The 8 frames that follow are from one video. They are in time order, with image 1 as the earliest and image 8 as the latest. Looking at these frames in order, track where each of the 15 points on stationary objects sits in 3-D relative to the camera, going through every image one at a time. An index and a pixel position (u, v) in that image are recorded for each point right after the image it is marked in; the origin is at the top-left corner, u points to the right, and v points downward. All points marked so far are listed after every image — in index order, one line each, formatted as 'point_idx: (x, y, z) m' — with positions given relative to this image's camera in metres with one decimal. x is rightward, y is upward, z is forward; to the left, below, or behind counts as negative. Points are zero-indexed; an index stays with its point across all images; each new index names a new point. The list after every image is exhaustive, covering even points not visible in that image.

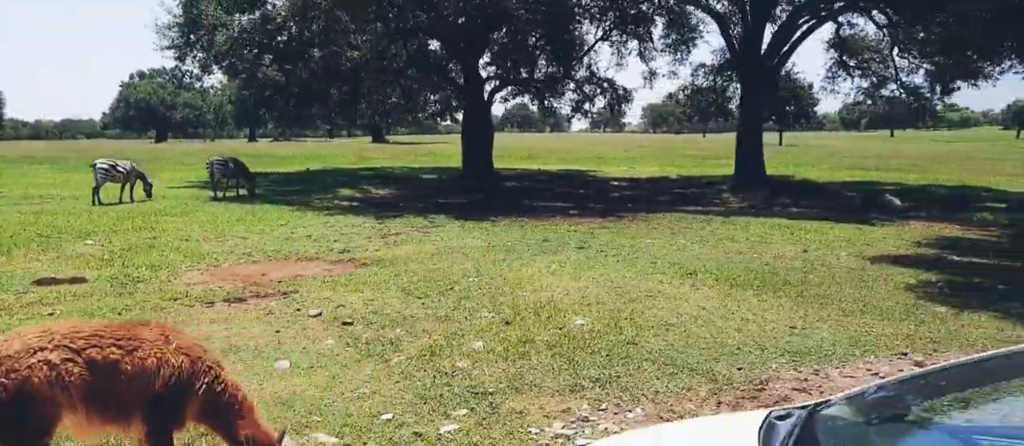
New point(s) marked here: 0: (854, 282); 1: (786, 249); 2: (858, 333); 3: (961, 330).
0: (+3.8, -0.7, +8.9) m
1: (+4.4, -0.5, +12.6) m
2: (+2.5, -0.8, +5.9) m
3: (+3.5, -0.8, +6.2) m
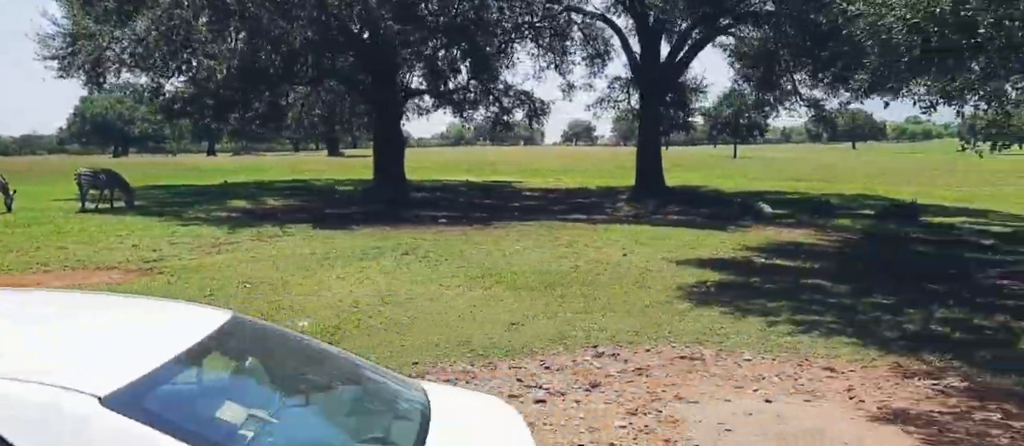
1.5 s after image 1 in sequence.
0: (+1.5, -0.7, +9.3) m
1: (+1.7, -0.6, +13.1) m
2: (+0.4, -0.8, +6.2) m
3: (+1.4, -0.8, +6.6) m
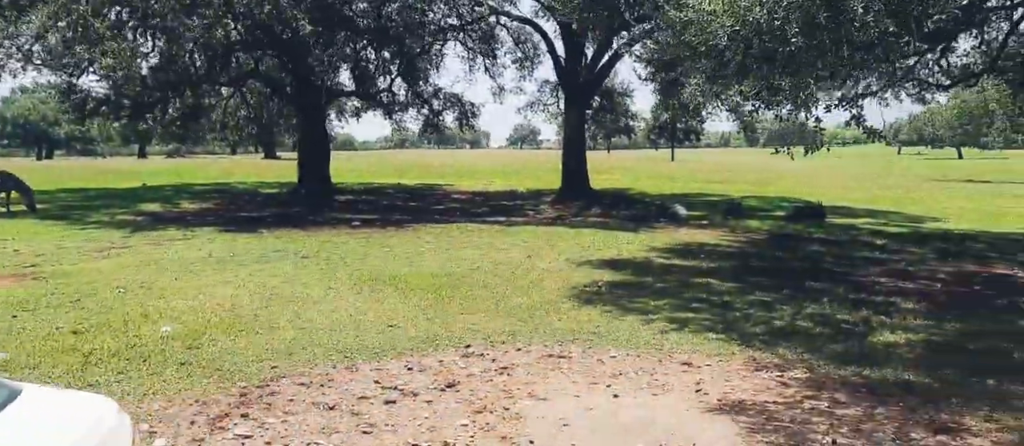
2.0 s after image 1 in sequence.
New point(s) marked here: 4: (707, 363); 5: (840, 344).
0: (+0.2, -0.8, +9.5) m
1: (+0.1, -0.6, +13.2) m
2: (-0.5, -0.8, +6.3) m
3: (+0.4, -0.8, +6.8) m
4: (+1.4, -1.0, +5.6) m
5: (+2.6, -1.0, +6.6) m
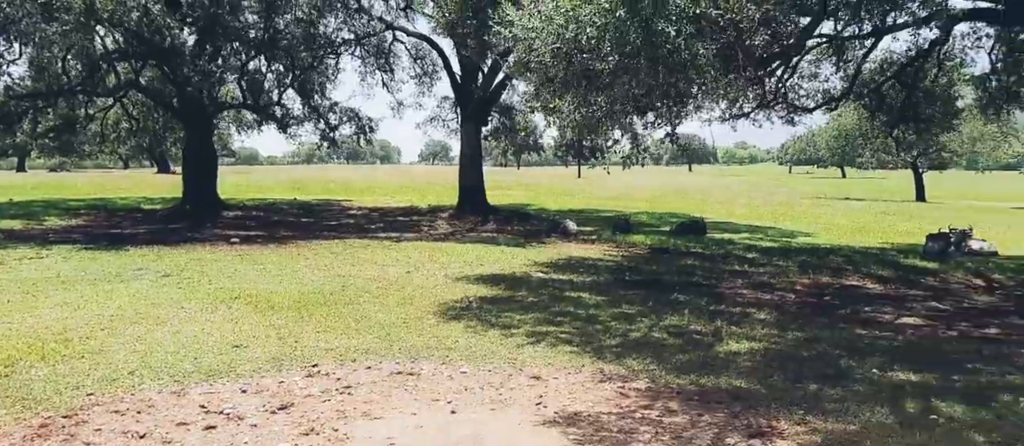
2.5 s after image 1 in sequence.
0: (-1.3, -0.9, +9.4) m
1: (-1.9, -0.9, +13.1) m
2: (-1.6, -0.9, +6.1) m
3: (-0.8, -1.0, +6.7) m
4: (+0.3, -1.1, +5.7) m
5: (+1.5, -1.1, +6.9) m
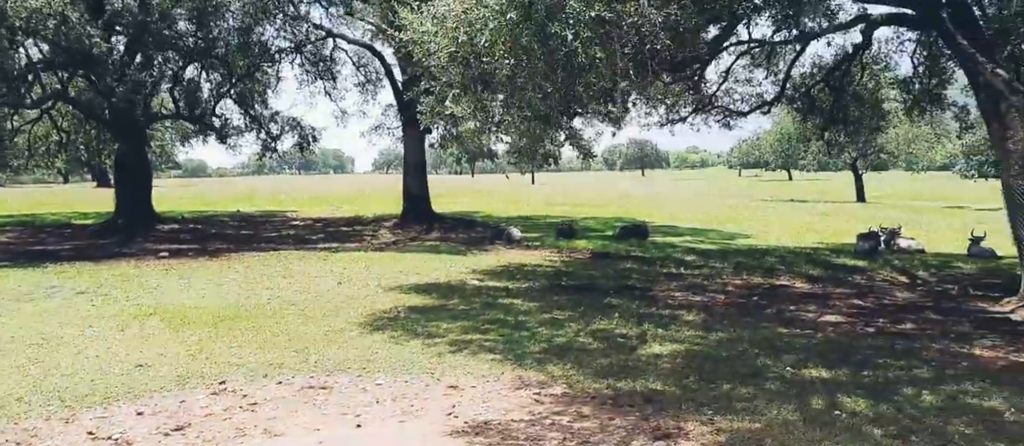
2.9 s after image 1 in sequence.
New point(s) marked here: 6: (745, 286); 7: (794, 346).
0: (-2.1, -1.0, +9.2) m
1: (-2.9, -1.0, +12.9) m
2: (-2.2, -1.0, +5.9) m
3: (-1.4, -1.1, +6.6) m
4: (-0.3, -1.1, +5.6) m
5: (+0.8, -1.2, +6.9) m
6: (+4.8, -1.3, +16.8) m
7: (+2.9, -1.3, +8.4) m
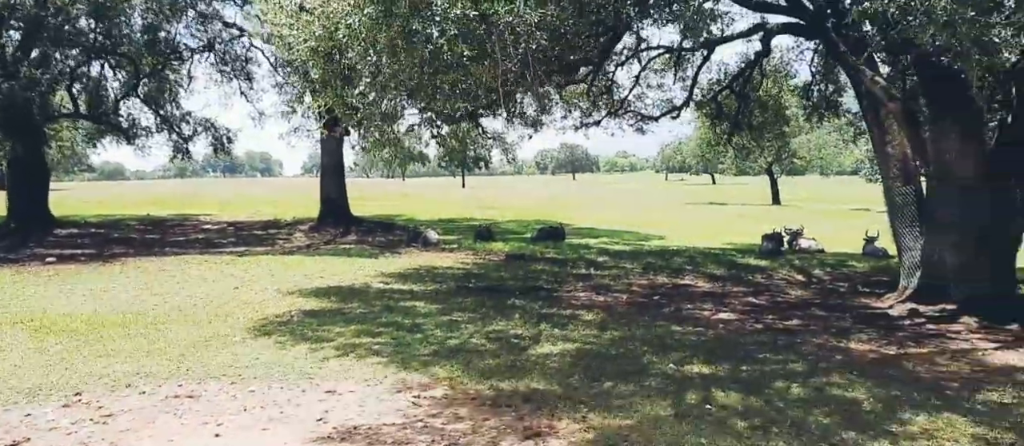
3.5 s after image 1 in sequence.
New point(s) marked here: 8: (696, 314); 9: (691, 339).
0: (-3.3, -1.1, +8.9) m
1: (-4.4, -1.1, +12.5) m
2: (-3.1, -1.0, +5.6) m
3: (-2.3, -1.1, +6.3) m
4: (-1.1, -1.1, +5.5) m
5: (-0.1, -1.2, +6.9) m
6: (+2.9, -1.3, +17.1) m
7: (+1.8, -1.3, +8.6) m
8: (+2.8, -1.3, +12.2) m
9: (+2.0, -1.3, +9.1) m
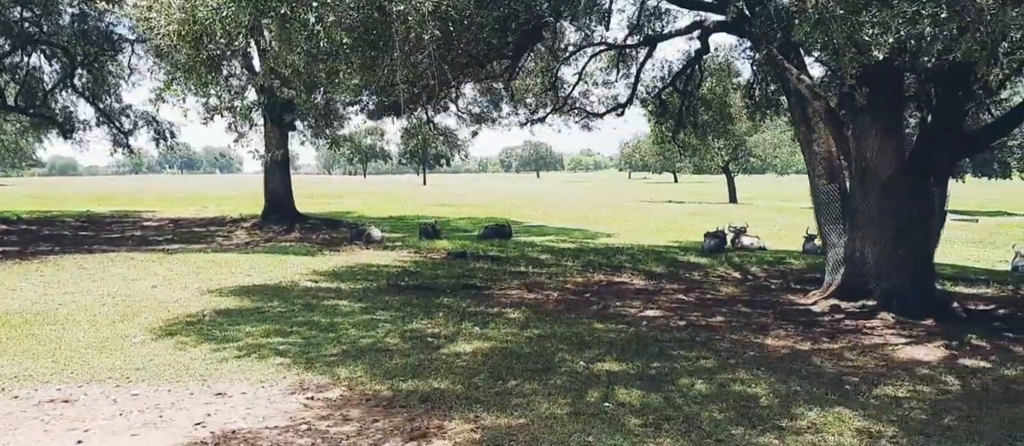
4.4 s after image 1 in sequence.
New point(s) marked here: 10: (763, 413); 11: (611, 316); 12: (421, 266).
0: (-4.1, -1.0, +8.6) m
1: (-5.5, -1.0, +12.1) m
2: (-3.7, -1.0, +5.3) m
3: (-3.1, -1.0, +6.1) m
4: (-1.7, -1.1, +5.3) m
5: (-0.9, -1.1, +6.7) m
6: (+1.5, -1.3, +17.2) m
7: (+0.9, -1.2, +8.6) m
8: (+1.7, -1.3, +12.3) m
9: (+1.1, -1.3, +9.1) m
10: (+1.6, -1.2, +5.2) m
11: (+1.4, -1.3, +11.4) m
12: (-2.3, -1.0, +19.6) m
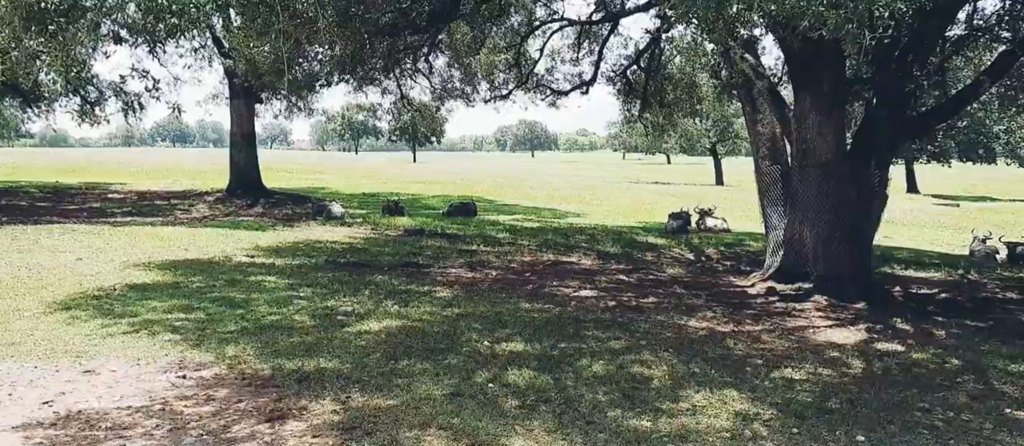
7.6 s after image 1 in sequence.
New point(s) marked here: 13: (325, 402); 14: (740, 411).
0: (-5.0, -0.7, +8.3) m
1: (-6.5, -0.6, +11.7) m
2: (-4.5, -0.8, +5.0) m
3: (-3.8, -0.8, +5.8) m
4: (-2.5, -0.9, +5.1) m
5: (-1.7, -0.9, +6.6) m
6: (+0.3, -0.8, +17.1) m
7: (+0.1, -1.0, +8.5) m
8: (+0.7, -1.0, +12.2) m
9: (+0.2, -1.0, +9.0) m
10: (+0.8, -1.1, +5.1) m
11: (+0.4, -1.0, +11.3) m
12: (-3.6, -0.5, +19.3) m
13: (-1.0, -1.0, +4.5) m
14: (+1.3, -1.1, +4.8) m
